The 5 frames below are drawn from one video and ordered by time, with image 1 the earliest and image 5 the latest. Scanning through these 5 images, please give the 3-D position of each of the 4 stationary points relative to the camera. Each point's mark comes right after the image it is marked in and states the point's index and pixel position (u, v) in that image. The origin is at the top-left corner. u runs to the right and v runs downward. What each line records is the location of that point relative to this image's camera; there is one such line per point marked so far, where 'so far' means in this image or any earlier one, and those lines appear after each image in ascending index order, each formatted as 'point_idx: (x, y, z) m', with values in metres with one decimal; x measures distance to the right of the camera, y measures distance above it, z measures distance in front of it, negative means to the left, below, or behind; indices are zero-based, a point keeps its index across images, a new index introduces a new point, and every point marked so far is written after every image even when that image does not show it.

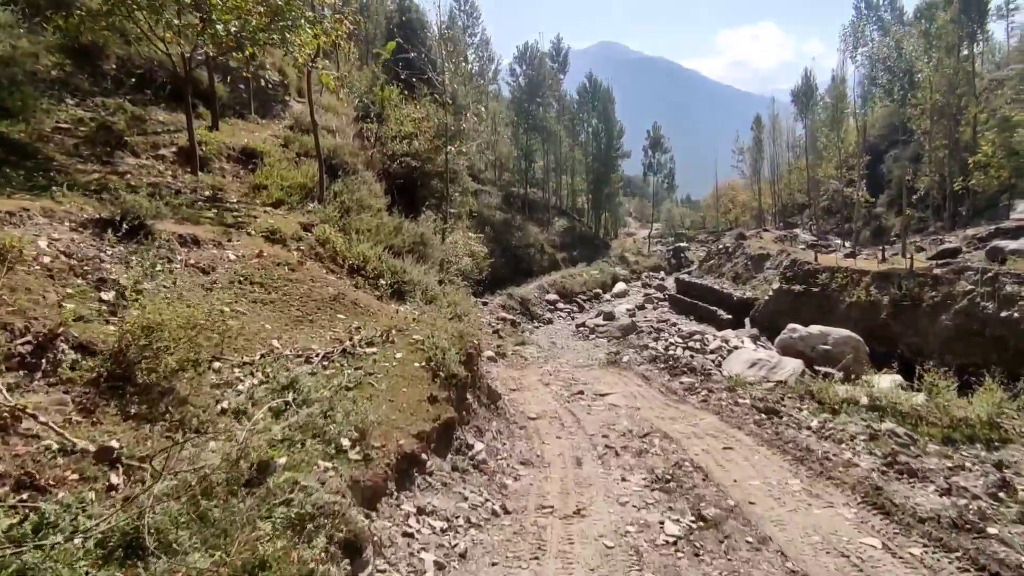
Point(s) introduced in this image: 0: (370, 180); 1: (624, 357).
0: (-4.0, +3.0, +15.4) m
1: (+2.5, -1.5, +12.4) m
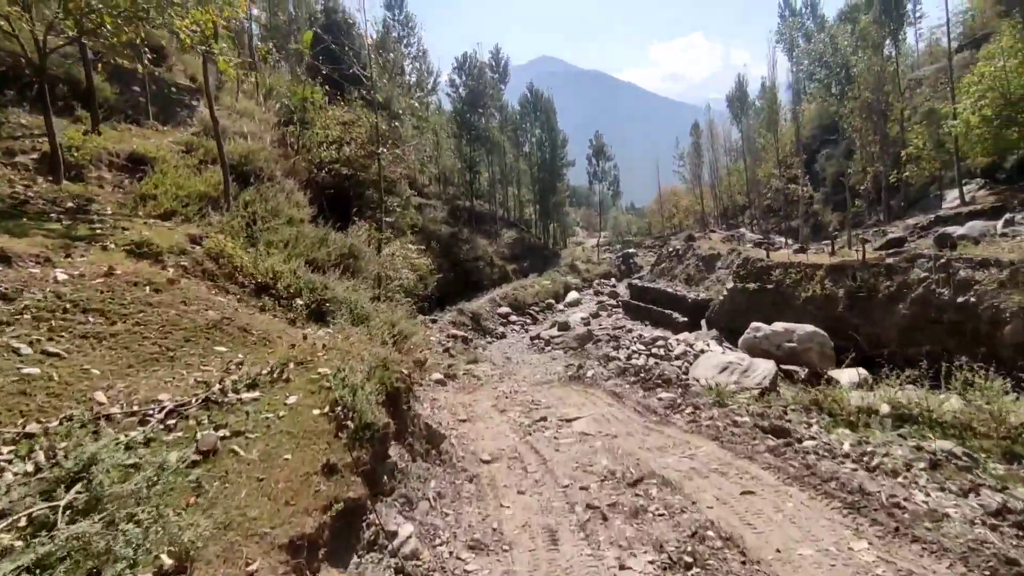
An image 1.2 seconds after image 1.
0: (-5.4, +2.4, +13.6) m
1: (+1.5, -1.6, +11.1) m
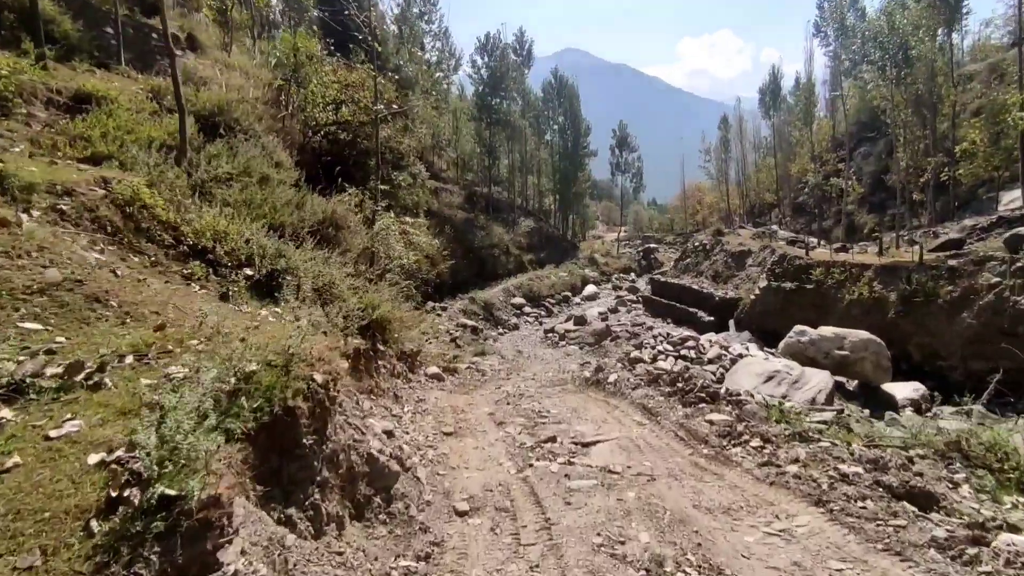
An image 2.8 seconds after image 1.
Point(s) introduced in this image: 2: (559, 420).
0: (-5.1, +3.0, +11.8) m
1: (+1.5, -1.4, +9.1) m
2: (+0.5, -1.6, +6.8) m
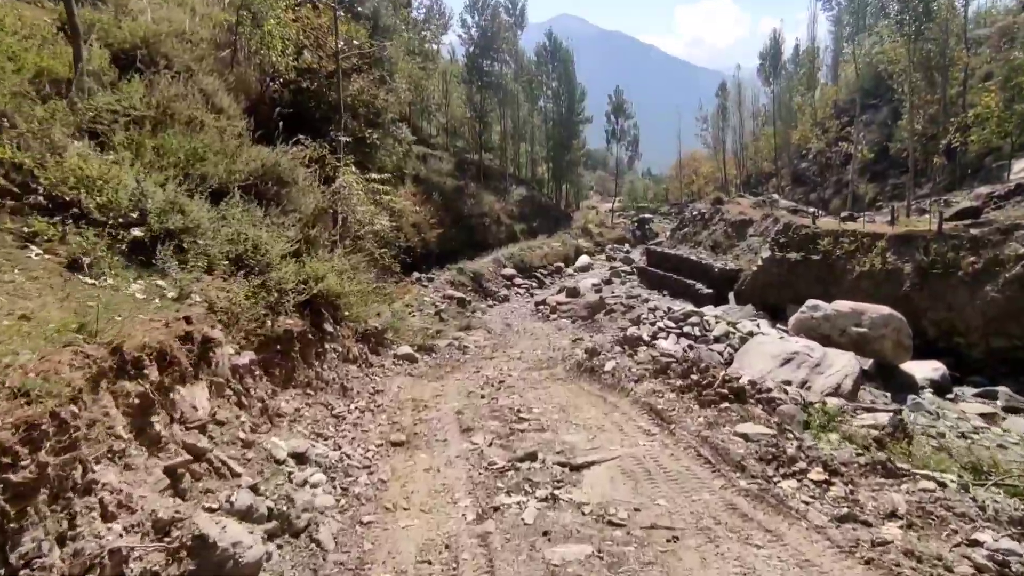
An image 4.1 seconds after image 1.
0: (-5.4, +3.5, +9.9) m
1: (+1.2, -1.0, +7.6) m
2: (+0.3, -1.3, +5.3) m
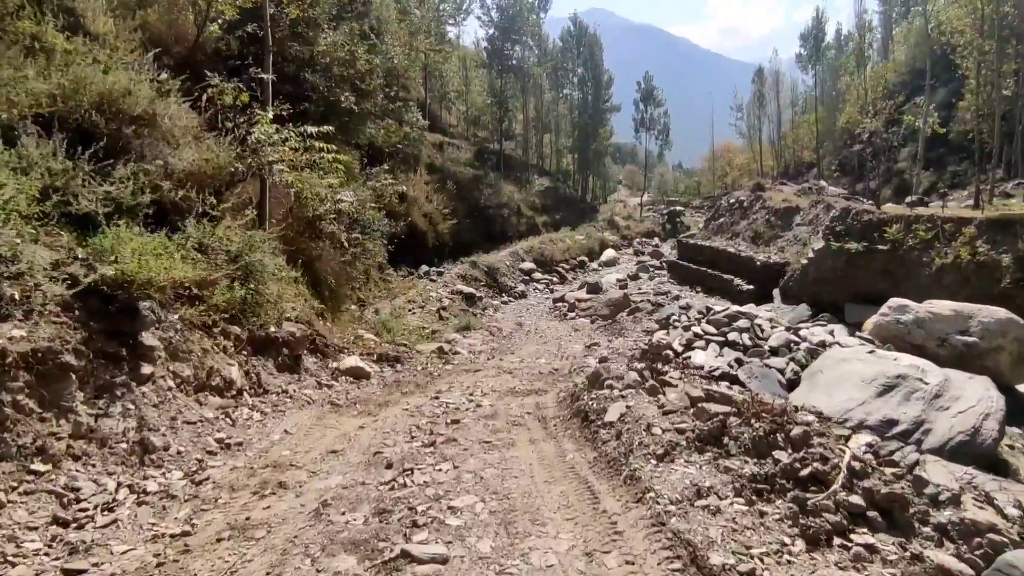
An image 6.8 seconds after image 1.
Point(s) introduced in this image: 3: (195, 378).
0: (-5.7, +3.7, +7.2) m
1: (+0.8, -0.9, +4.6) m
2: (-0.3, -1.2, +2.4) m
3: (-2.7, -0.7, +4.6) m
